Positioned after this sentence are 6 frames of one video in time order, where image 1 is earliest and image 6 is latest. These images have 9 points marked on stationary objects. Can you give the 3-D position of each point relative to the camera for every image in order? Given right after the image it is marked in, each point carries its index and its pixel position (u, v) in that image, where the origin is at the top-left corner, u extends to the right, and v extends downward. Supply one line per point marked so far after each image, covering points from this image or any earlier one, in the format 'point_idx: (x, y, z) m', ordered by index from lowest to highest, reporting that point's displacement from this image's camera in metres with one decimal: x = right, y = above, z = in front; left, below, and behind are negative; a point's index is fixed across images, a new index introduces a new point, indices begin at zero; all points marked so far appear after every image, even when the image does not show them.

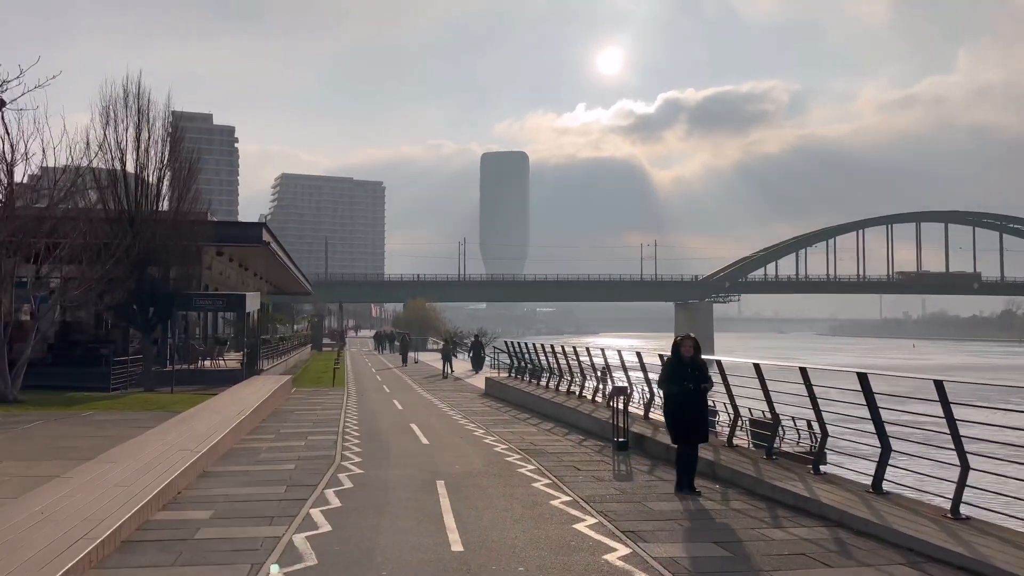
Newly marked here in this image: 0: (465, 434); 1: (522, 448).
0: (-0.9, -2.8, +15.3) m
1: (+0.2, -2.6, +13.3) m
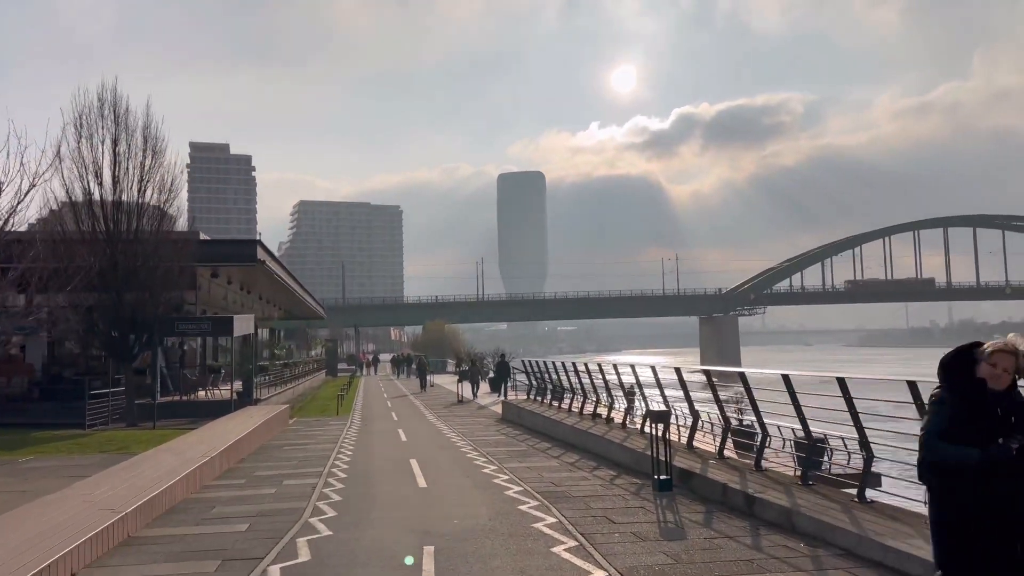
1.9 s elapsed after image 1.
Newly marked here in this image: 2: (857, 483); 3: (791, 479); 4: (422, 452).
0: (-0.6, -2.9, +12.8) m
1: (+0.4, -2.7, +10.8) m
2: (+3.5, -2.0, +8.3) m
3: (+3.3, -2.3, +9.5) m
4: (-1.8, -3.2, +15.9) m
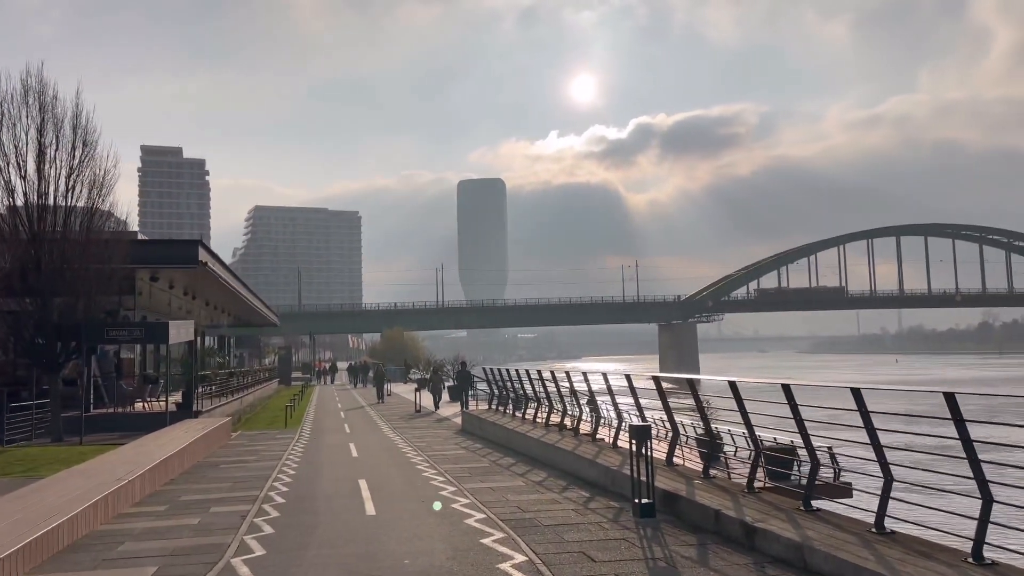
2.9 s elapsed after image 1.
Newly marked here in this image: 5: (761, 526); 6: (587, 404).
0: (-1.2, -2.9, +11.4) m
1: (-0.1, -2.7, +9.4) m
2: (+3.2, -2.0, +7.1) m
3: (+2.9, -2.2, +8.4) m
4: (-2.5, -3.3, +14.4) m
5: (+2.3, -2.2, +7.5) m
6: (+1.4, -2.6, +18.4) m
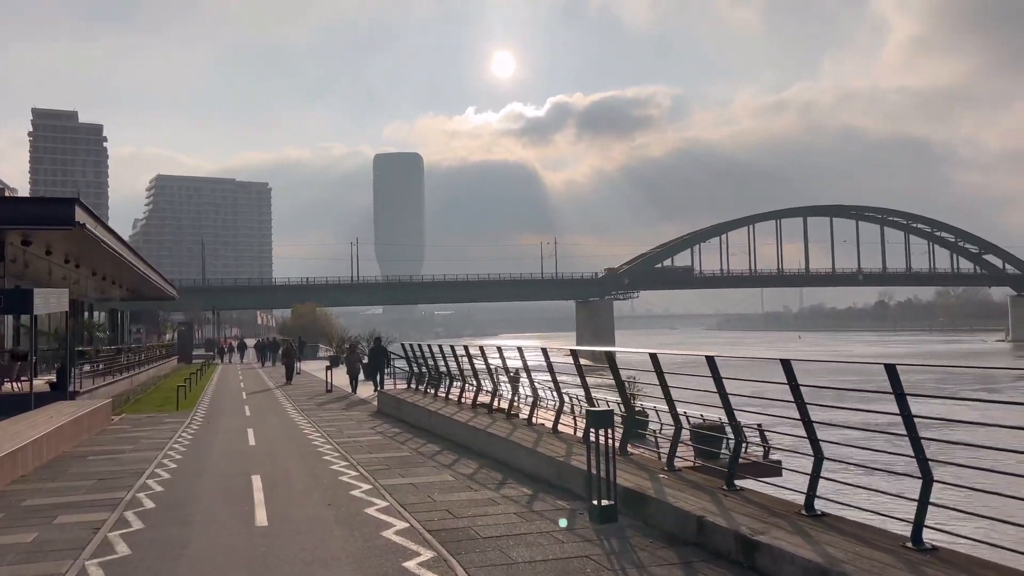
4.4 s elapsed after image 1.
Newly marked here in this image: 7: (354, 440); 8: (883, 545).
0: (-2.0, -2.4, +9.4) m
1: (-0.7, -2.2, +7.5) m
2: (+2.7, -1.6, +5.5) m
3: (+2.3, -1.8, +6.8) m
4: (-3.6, -2.7, +12.3) m
5: (+1.8, -1.8, +5.9) m
6: (-0.2, -1.9, +16.6) m
7: (-2.9, -2.8, +15.0) m
8: (+2.6, -1.8, +5.7) m
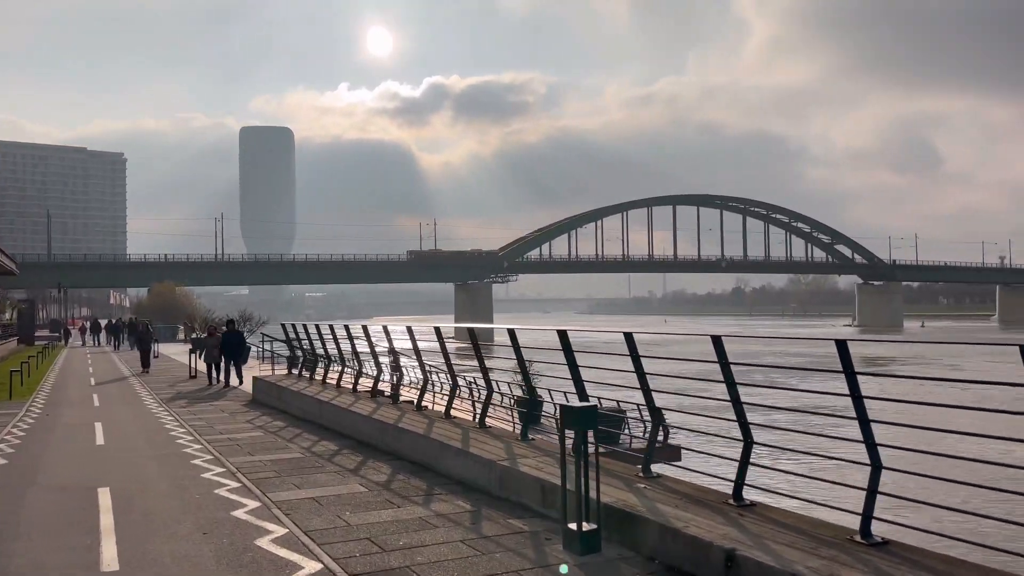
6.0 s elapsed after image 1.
0: (-2.6, -2.0, +7.2) m
1: (-1.1, -1.9, +5.5) m
2: (+2.7, -1.4, +4.0) m
3: (+2.1, -1.6, +5.2) m
4: (-4.7, -2.2, +9.8) m
5: (+1.8, -1.6, +4.2) m
6: (-1.9, -1.4, +14.5) m
7: (-4.3, -2.3, +12.5) m
8: (+2.5, -1.6, +4.2) m
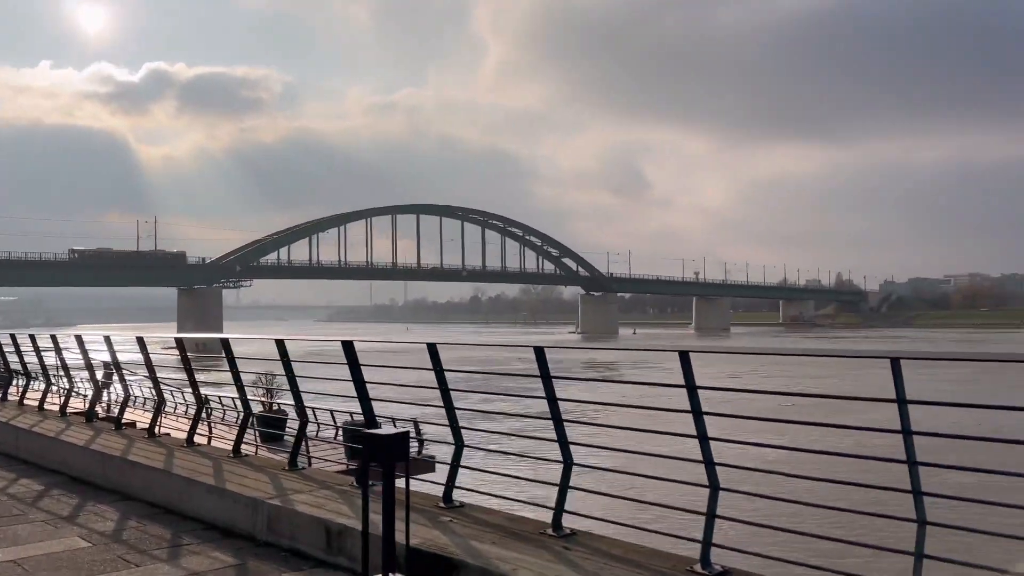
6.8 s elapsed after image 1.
0: (-4.1, -2.0, +5.2) m
1: (-2.1, -1.9, +4.0) m
2: (+1.9, -1.4, +3.8) m
3: (+1.0, -1.6, +4.8) m
4: (-6.9, -2.2, +7.0) m
5: (+0.9, -1.6, +3.7) m
6: (-5.7, -1.4, +12.4) m
7: (-7.4, -2.3, +9.7) m
8: (+1.7, -1.6, +4.0) m
